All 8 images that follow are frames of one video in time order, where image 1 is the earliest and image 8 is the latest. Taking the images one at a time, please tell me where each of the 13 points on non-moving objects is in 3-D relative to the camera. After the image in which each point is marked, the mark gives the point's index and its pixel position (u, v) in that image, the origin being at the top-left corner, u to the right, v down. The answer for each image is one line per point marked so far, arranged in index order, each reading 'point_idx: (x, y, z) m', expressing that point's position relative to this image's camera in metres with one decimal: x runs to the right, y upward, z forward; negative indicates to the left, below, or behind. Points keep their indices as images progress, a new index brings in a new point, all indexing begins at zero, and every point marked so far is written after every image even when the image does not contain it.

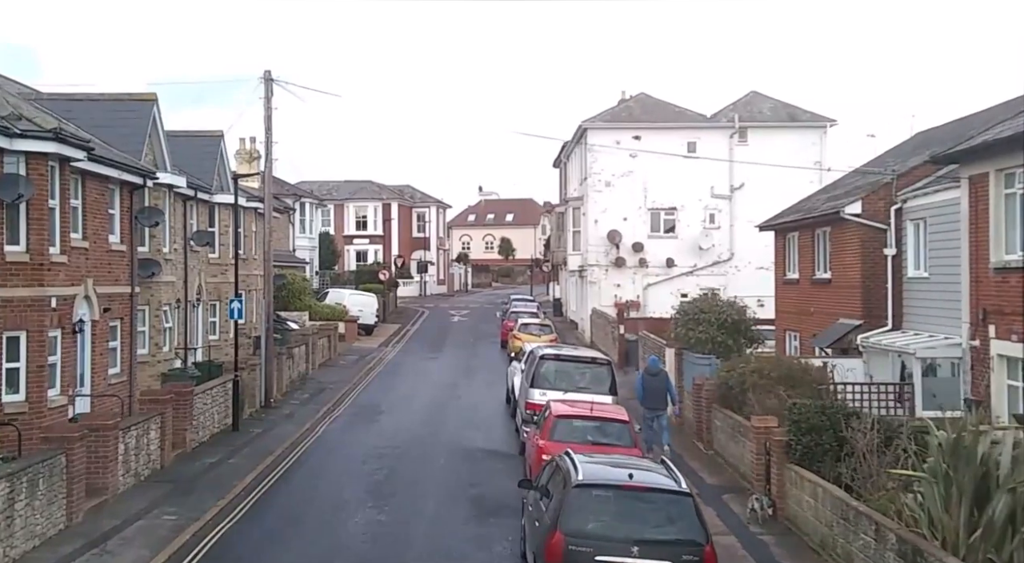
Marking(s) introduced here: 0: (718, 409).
0: (+3.9, -2.4, +18.0) m
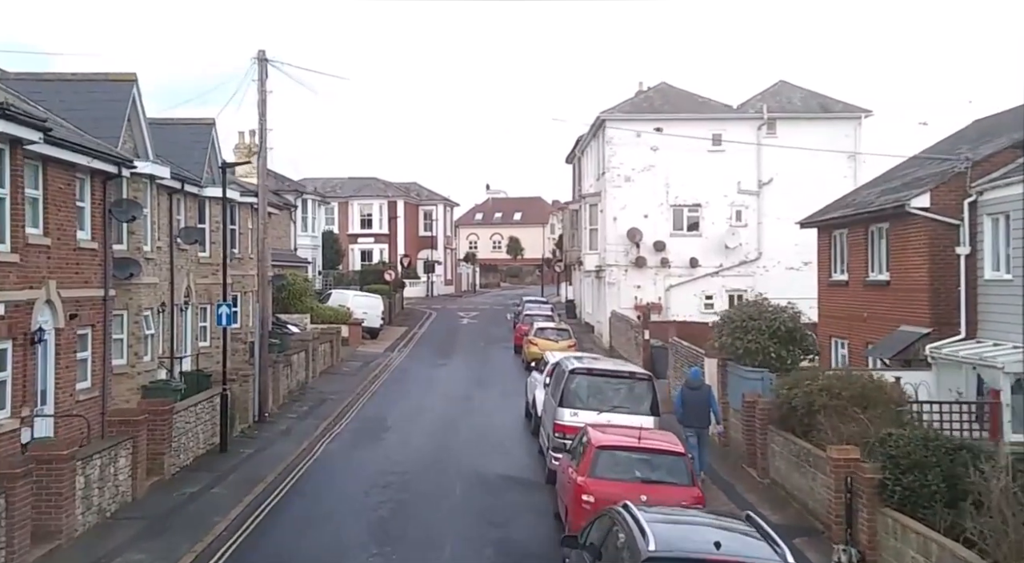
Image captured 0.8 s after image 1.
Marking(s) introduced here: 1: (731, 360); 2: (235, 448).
0: (+4.3, -2.4, +15.6) m
1: (+4.3, -1.6, +18.7) m
2: (-5.7, -3.4, +19.7) m
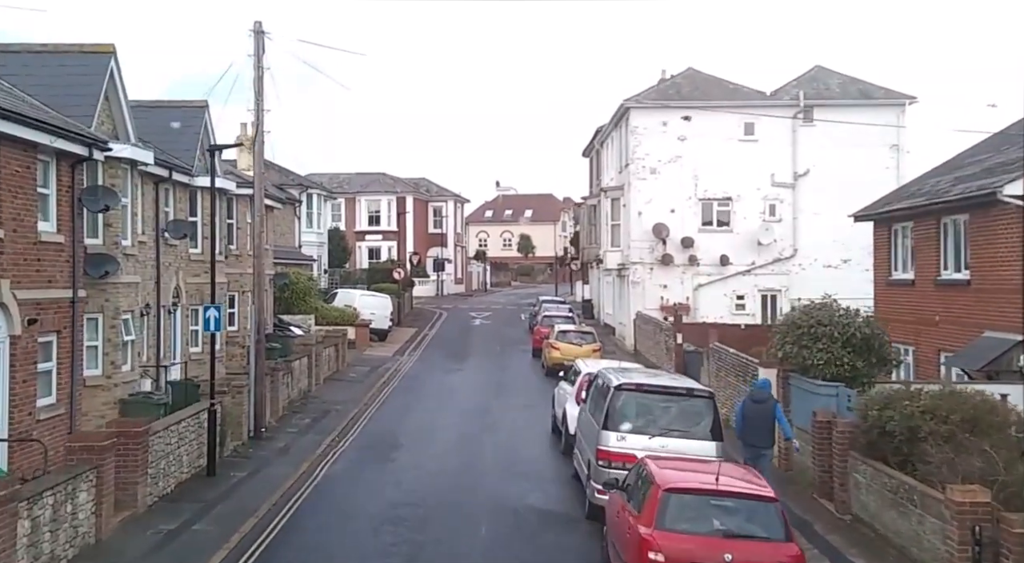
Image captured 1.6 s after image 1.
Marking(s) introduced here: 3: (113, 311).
0: (+4.8, -2.4, +13.1) m
1: (+4.8, -1.5, +16.2) m
2: (-5.2, -3.4, +17.3) m
3: (-7.4, -0.6, +17.8) m
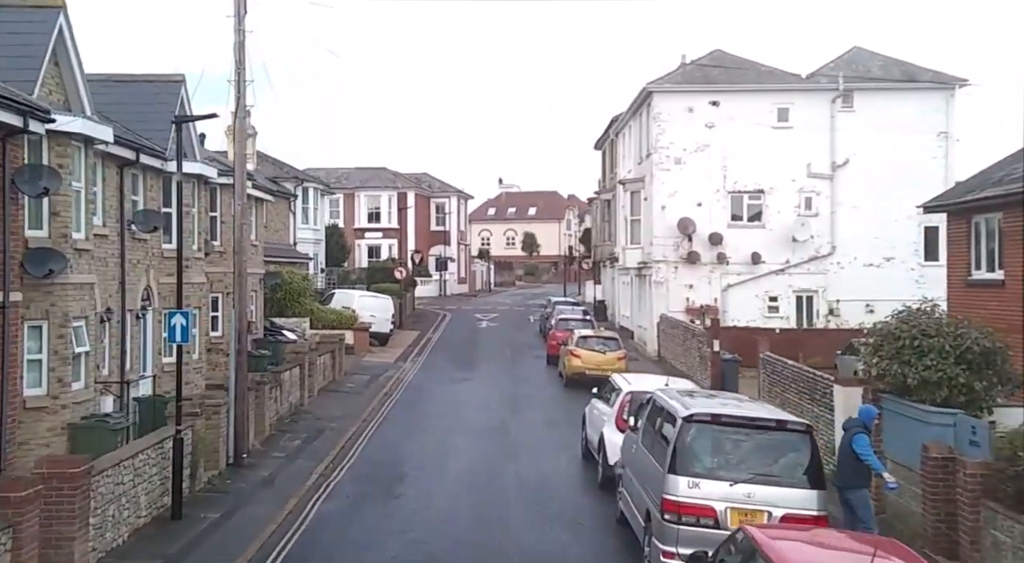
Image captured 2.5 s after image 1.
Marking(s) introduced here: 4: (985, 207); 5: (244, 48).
0: (+5.2, -2.5, +10.1) m
1: (+5.2, -1.6, +13.2) m
2: (-4.8, -3.4, +14.3) m
3: (-7.0, -0.6, +14.8) m
4: (+9.1, +1.4, +18.3) m
5: (-4.9, +4.3, +17.4) m
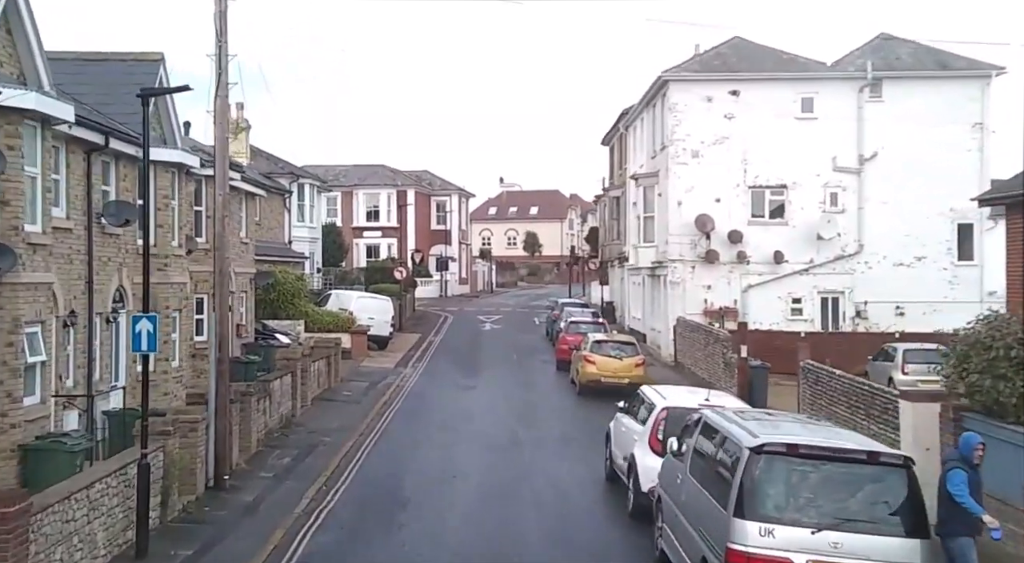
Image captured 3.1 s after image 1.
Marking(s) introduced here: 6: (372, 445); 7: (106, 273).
0: (+5.5, -2.4, +8.2) m
1: (+5.5, -1.6, +11.3) m
2: (-4.5, -3.4, +12.4) m
3: (-6.7, -0.6, +12.8) m
4: (+9.4, +1.4, +16.4) m
5: (-4.6, +4.3, +15.5) m
6: (-2.8, -3.3, +19.4) m
7: (-7.2, +0.1, +16.8) m
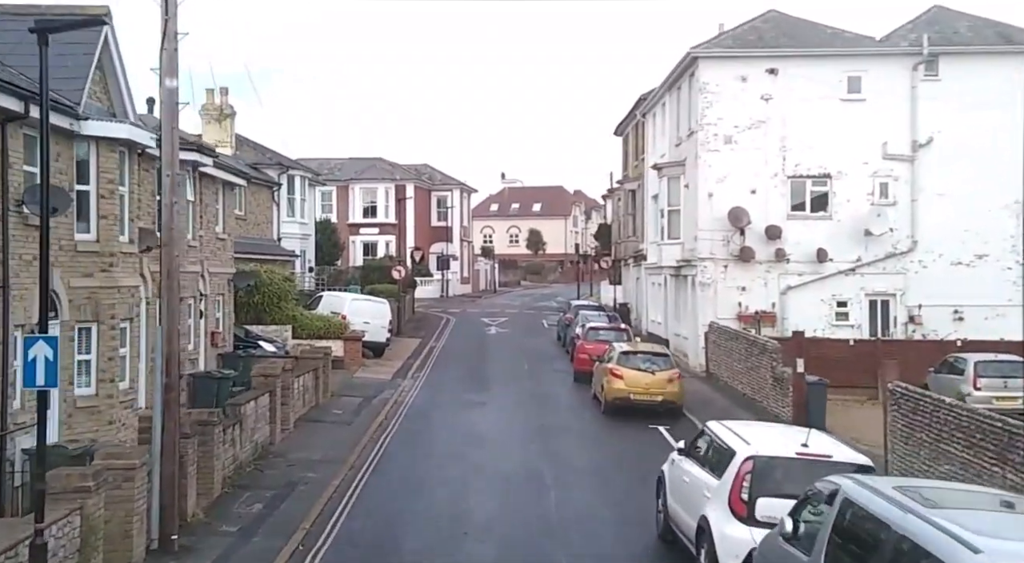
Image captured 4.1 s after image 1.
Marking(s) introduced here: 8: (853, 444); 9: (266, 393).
0: (+5.9, -2.5, +4.8) m
1: (+5.8, -1.6, +7.9) m
2: (-4.1, -3.5, +9.0) m
3: (-6.4, -0.6, +9.5) m
4: (+9.7, +1.4, +13.1) m
5: (-4.3, +4.2, +12.1) m
6: (-2.5, -3.4, +16.0) m
7: (-6.8, +0.1, +13.5) m
8: (+6.9, -3.3, +19.3) m
9: (-4.7, -2.1, +18.2) m
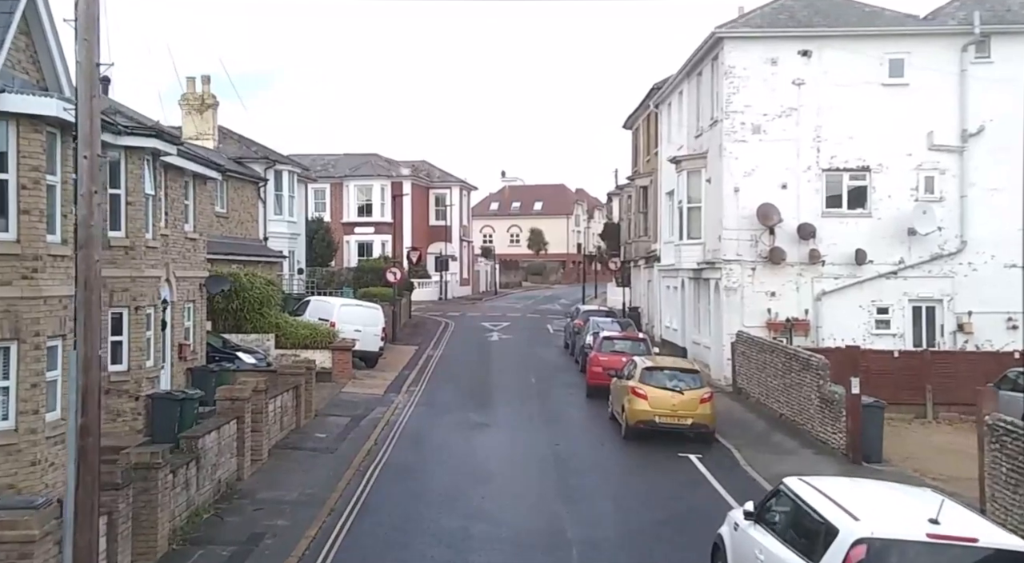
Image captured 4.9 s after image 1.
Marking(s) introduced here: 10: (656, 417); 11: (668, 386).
0: (+6.0, -2.6, +2.1) m
1: (+6.0, -1.7, +5.2) m
2: (-4.0, -3.6, +6.3) m
3: (-6.2, -0.7, +6.7) m
4: (+9.9, +1.2, +10.3) m
5: (-4.1, +4.1, +9.4) m
6: (-2.3, -3.5, +13.3) m
7: (-6.6, 0.0, +10.7) m
8: (+7.0, -3.4, +16.5) m
9: (-4.5, -2.2, +15.4) m
10: (+2.8, -2.6, +18.7) m
11: (+3.1, -2.0, +19.0) m
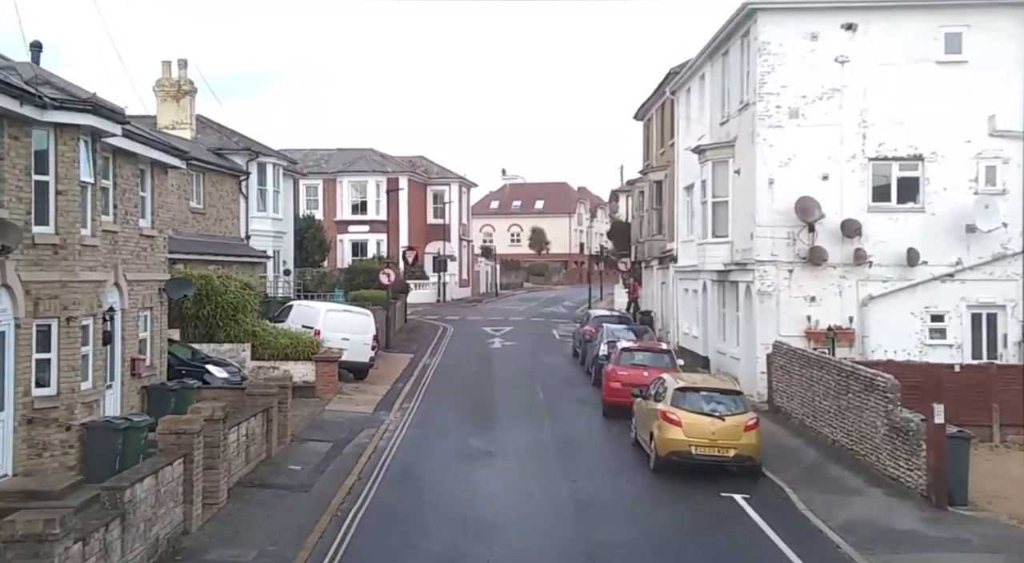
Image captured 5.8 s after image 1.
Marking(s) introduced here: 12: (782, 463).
0: (+6.2, -2.7, -0.9) m
1: (+6.2, -1.8, +2.2) m
2: (-3.8, -3.7, +3.3) m
3: (-6.1, -0.8, +3.8) m
4: (+10.1, +1.2, +7.4) m
5: (-4.0, +4.0, +6.4) m
6: (-2.2, -3.6, +10.3) m
7: (-6.5, -0.1, +7.8) m
8: (+7.2, -3.5, +13.6) m
9: (-4.4, -2.3, +12.5) m
10: (+3.0, -2.7, +15.7) m
11: (+3.3, -2.1, +16.0) m
12: (+4.8, -3.2, +16.9) m
